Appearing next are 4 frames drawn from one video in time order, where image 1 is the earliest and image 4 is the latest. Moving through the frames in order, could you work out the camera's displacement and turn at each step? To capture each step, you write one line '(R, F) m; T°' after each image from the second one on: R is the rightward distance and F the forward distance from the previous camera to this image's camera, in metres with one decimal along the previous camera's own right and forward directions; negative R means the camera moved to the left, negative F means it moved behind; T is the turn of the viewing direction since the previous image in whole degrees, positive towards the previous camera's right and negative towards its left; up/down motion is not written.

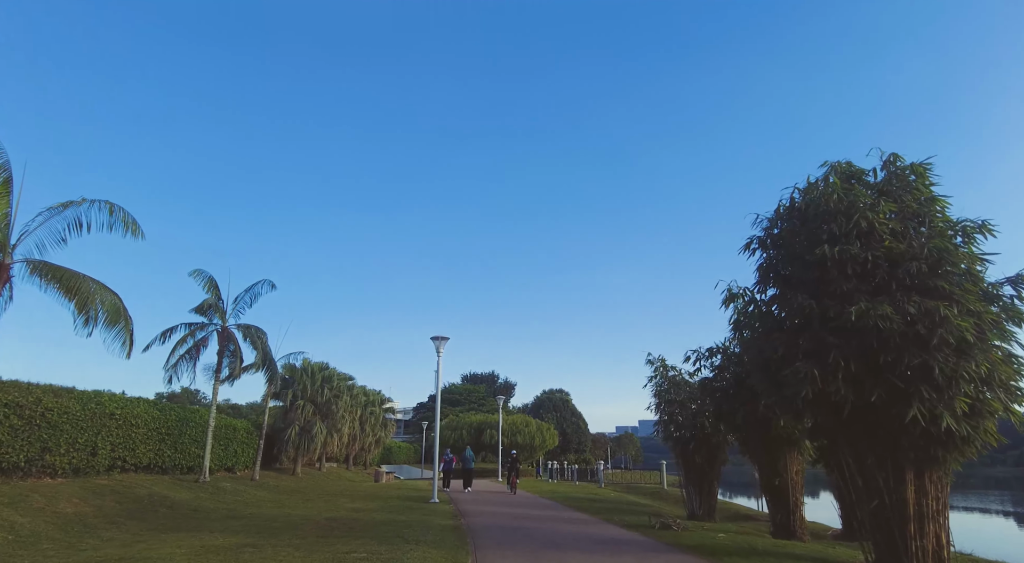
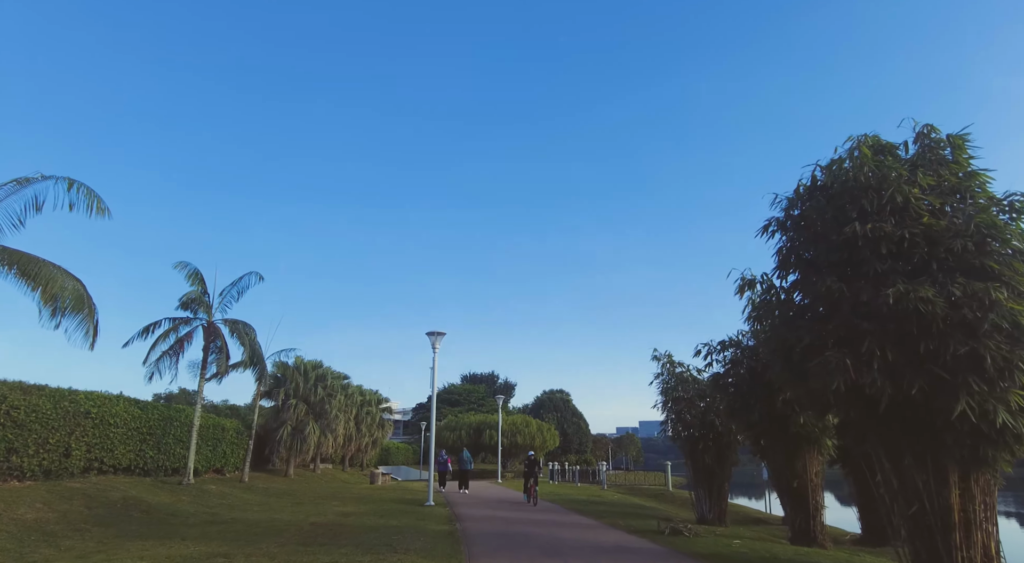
(0.0, +0.8) m; 0°
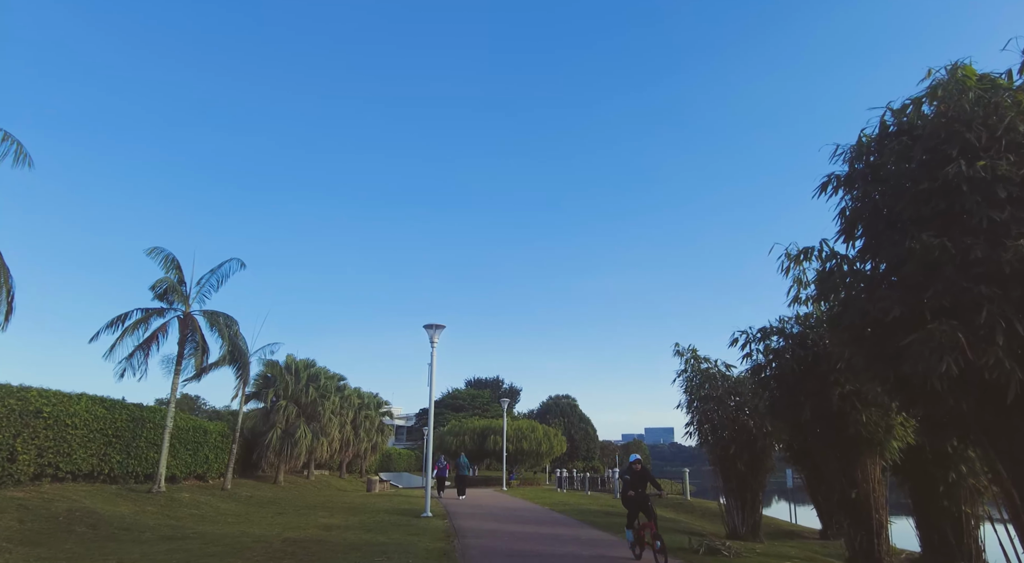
(0.0, +1.7) m; 0°
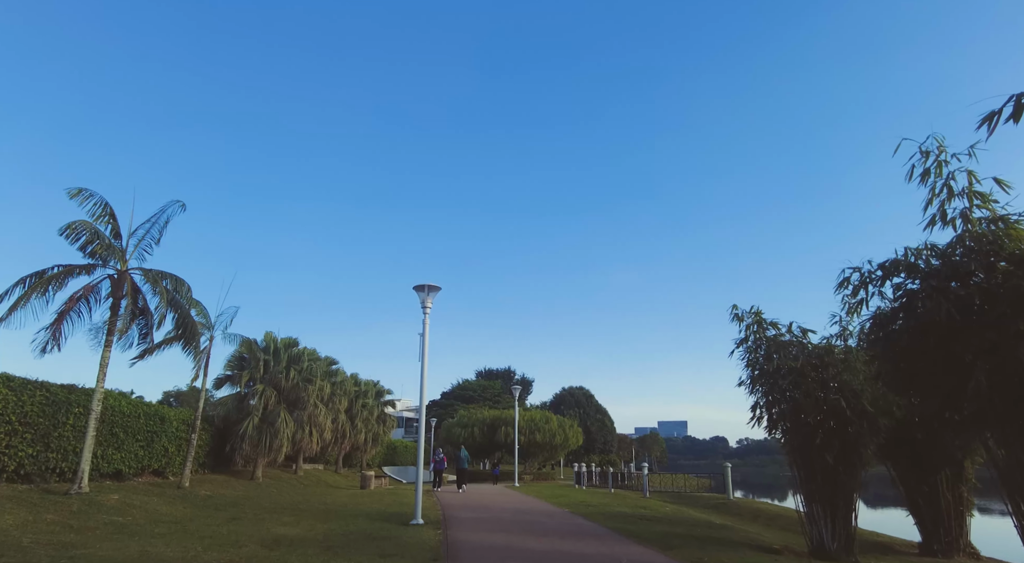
(0.0, +3.4) m; -1°
